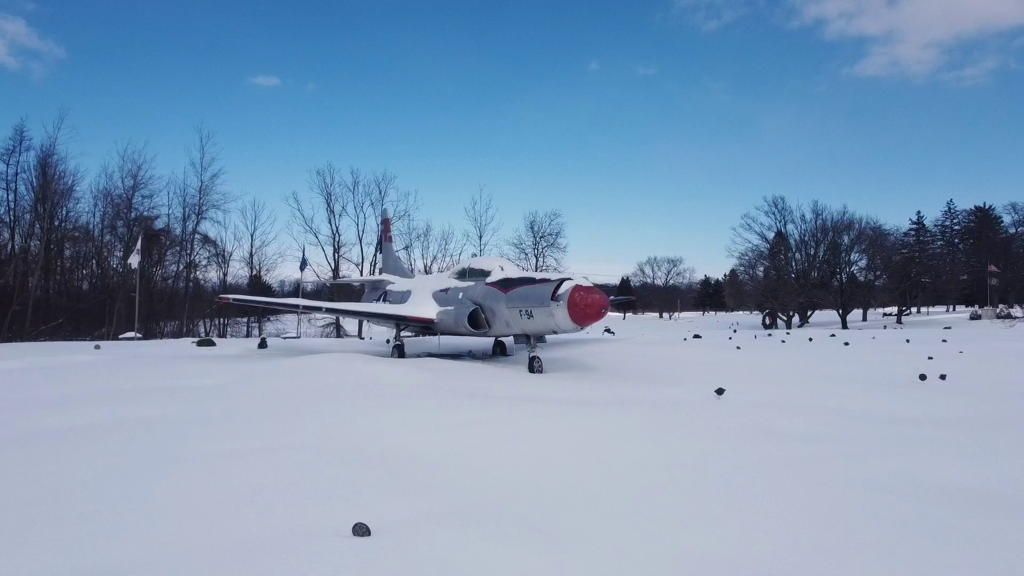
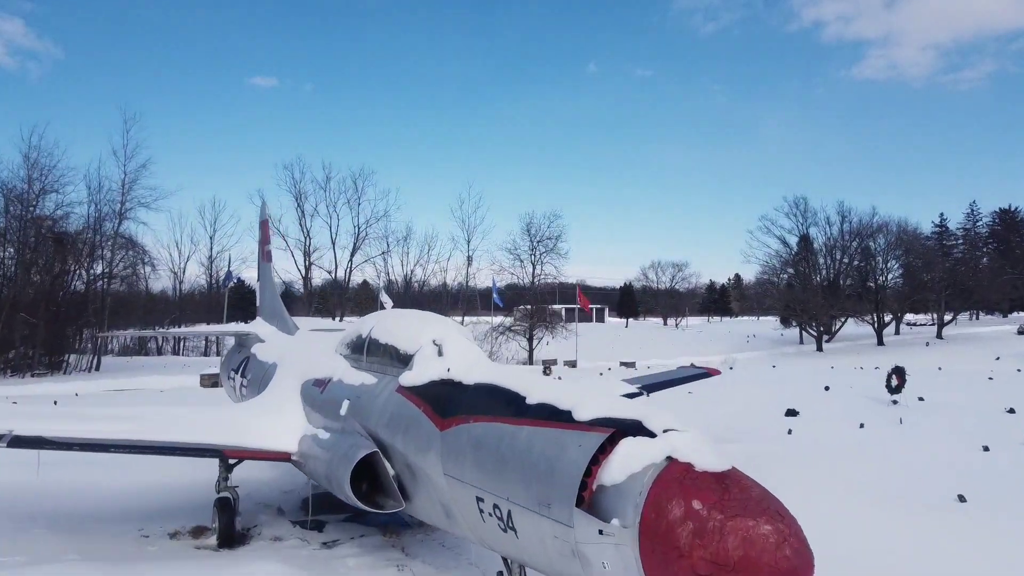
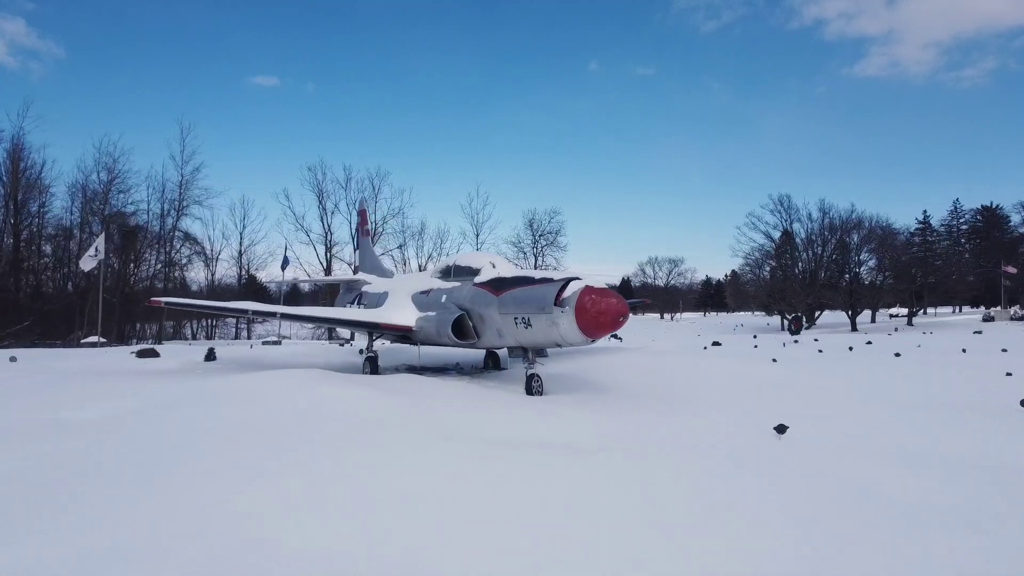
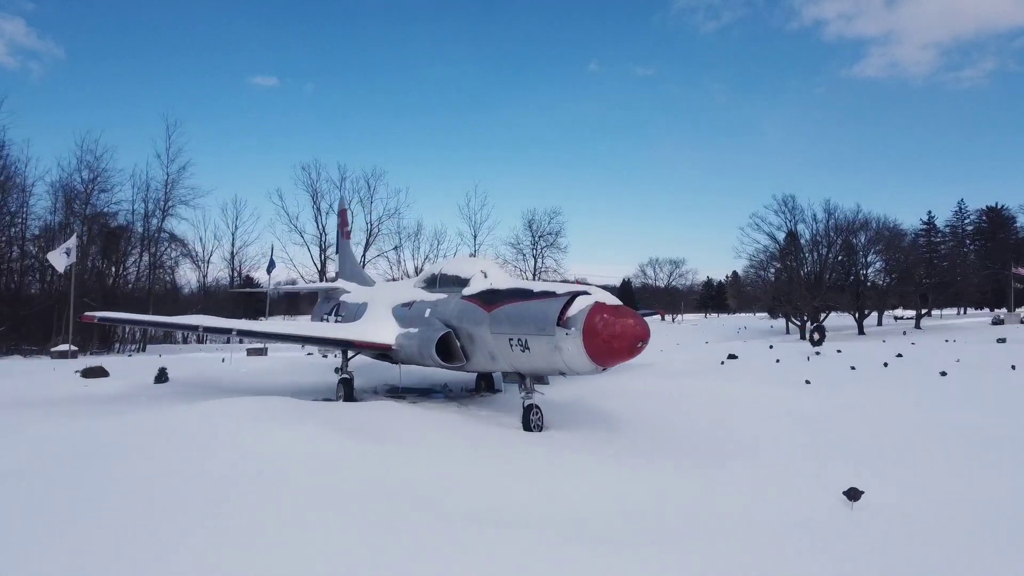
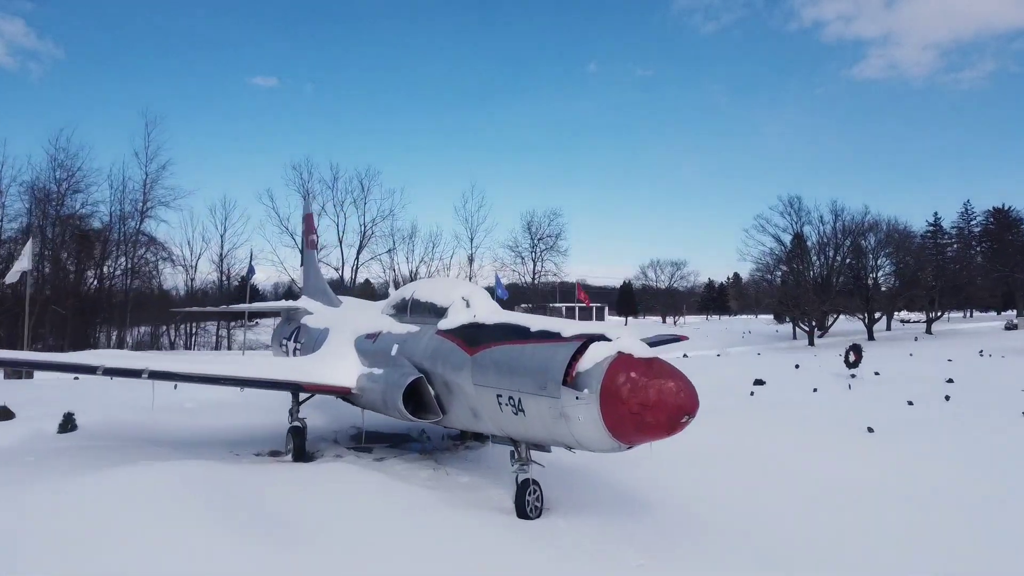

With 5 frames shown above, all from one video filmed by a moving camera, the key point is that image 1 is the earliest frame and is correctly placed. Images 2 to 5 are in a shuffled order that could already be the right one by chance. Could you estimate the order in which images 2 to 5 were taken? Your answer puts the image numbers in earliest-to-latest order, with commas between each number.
3, 4, 5, 2
